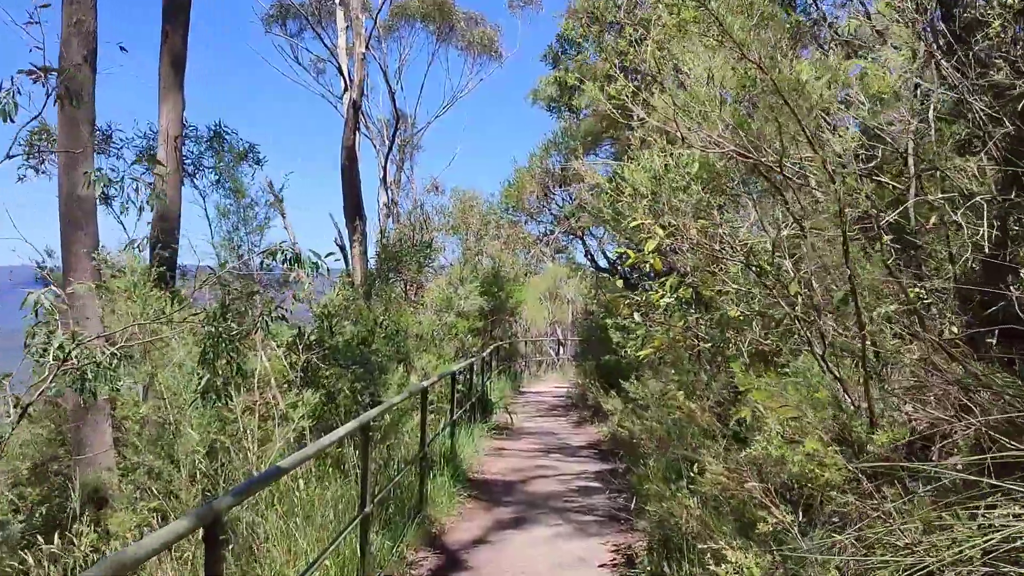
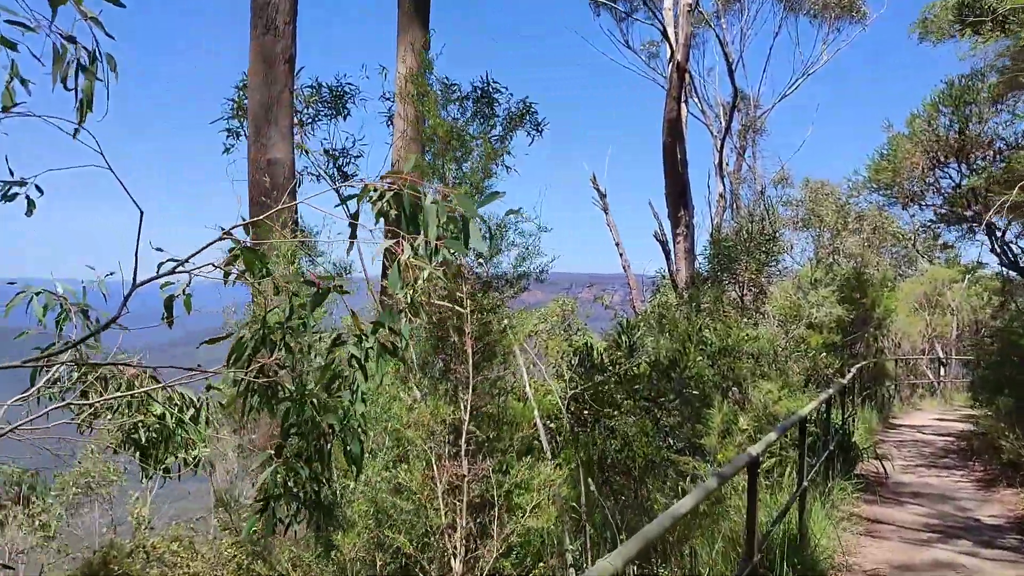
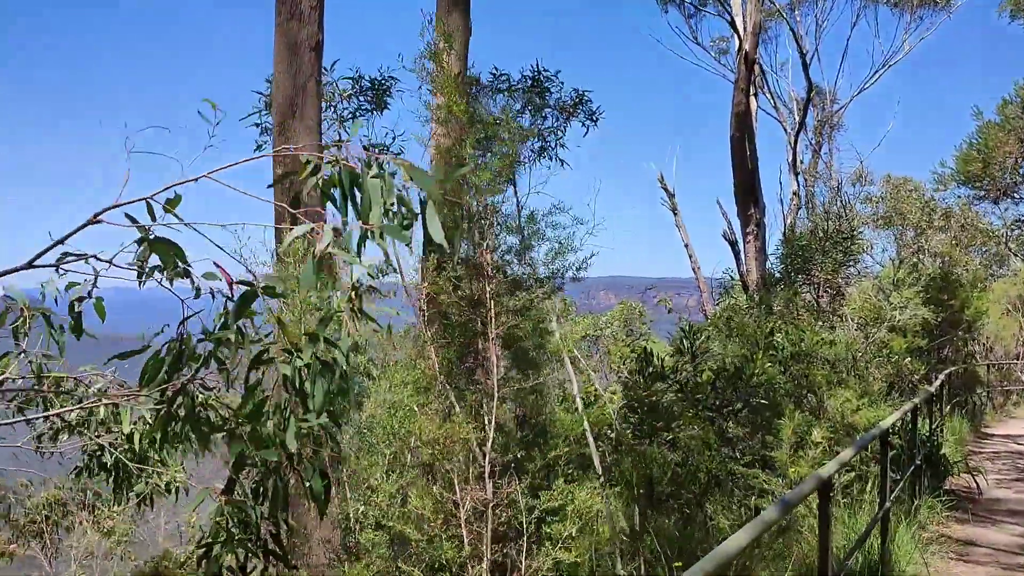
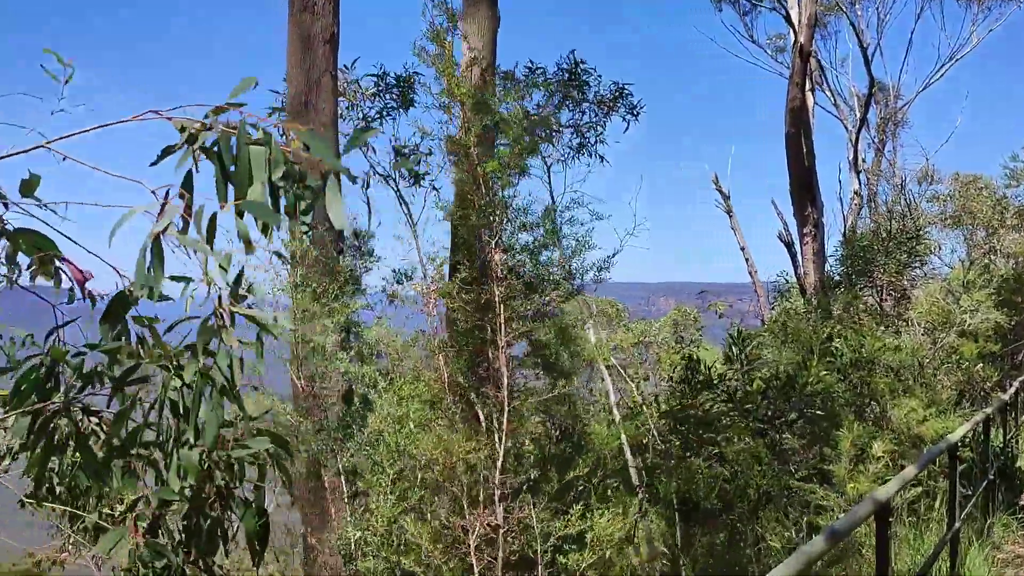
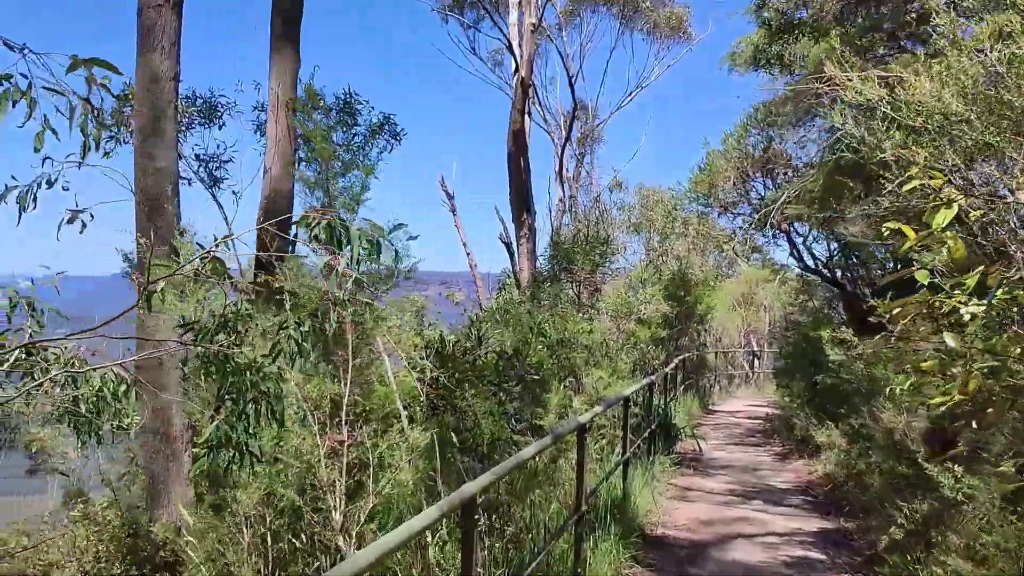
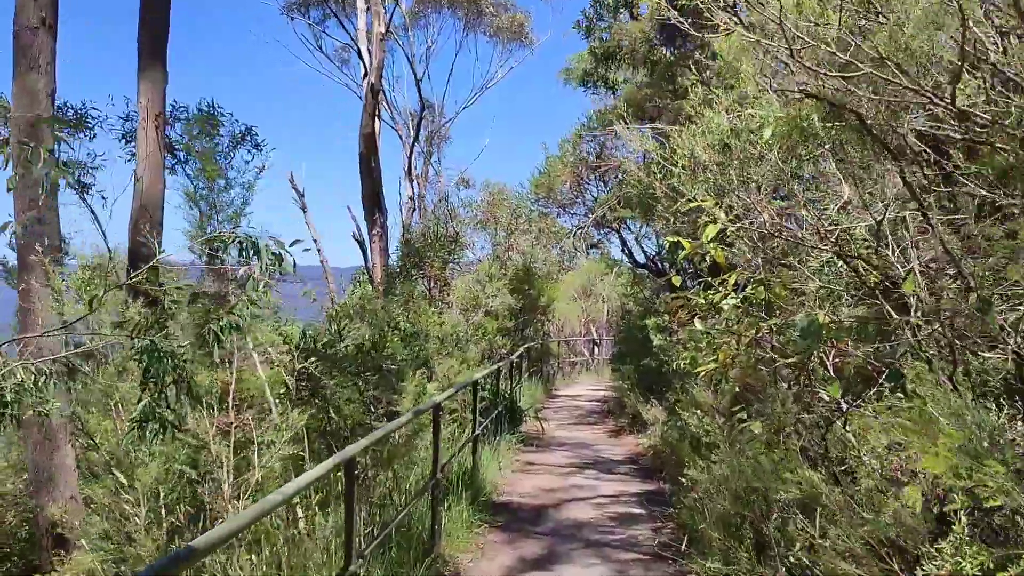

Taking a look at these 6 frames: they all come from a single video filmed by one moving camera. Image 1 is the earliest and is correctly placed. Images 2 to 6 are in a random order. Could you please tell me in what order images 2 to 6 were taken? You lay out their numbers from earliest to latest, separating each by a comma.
6, 5, 2, 3, 4
